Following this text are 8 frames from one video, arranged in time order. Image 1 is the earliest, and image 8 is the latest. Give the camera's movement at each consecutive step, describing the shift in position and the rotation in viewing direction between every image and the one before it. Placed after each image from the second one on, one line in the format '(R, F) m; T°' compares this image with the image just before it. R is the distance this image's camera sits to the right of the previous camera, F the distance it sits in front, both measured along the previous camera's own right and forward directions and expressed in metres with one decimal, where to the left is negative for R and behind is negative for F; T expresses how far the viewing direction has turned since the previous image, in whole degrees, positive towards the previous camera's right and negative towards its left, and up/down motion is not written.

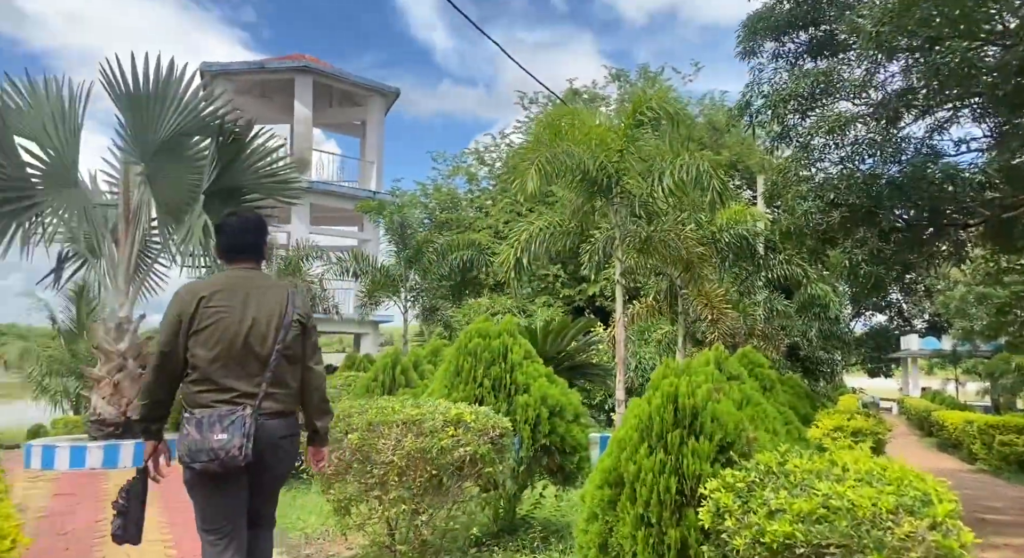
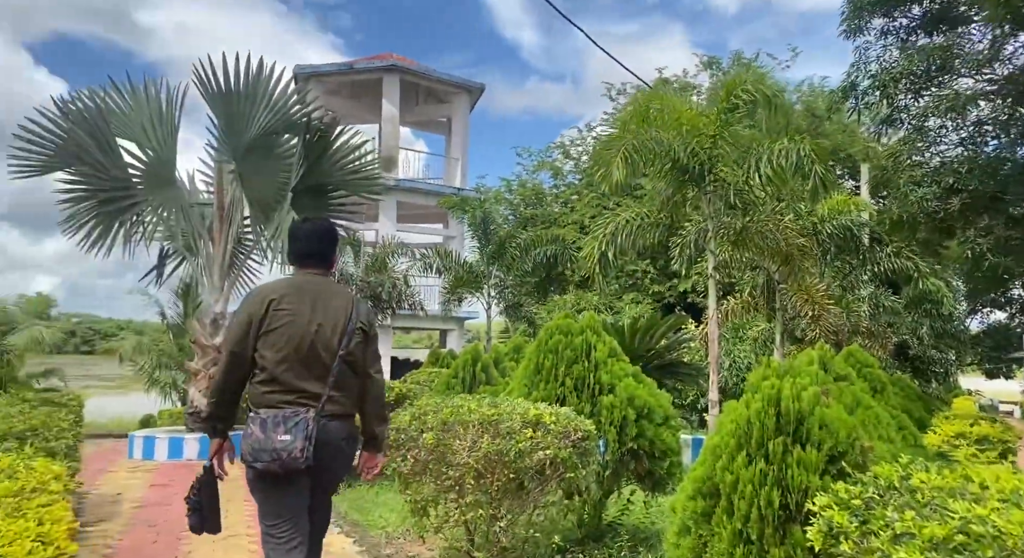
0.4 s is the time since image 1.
(0.0, +0.2) m; -7°
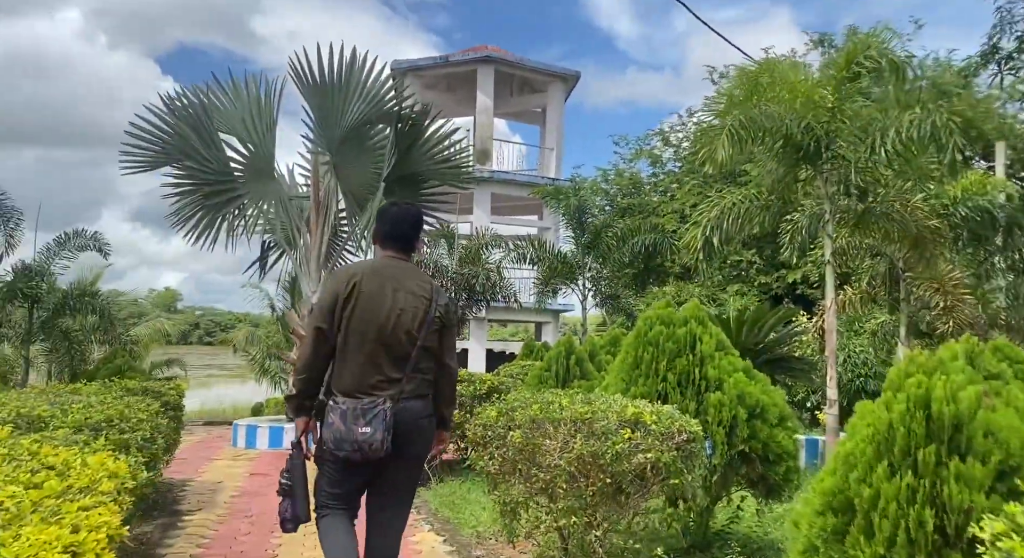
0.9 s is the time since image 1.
(0.0, +0.3) m; -8°
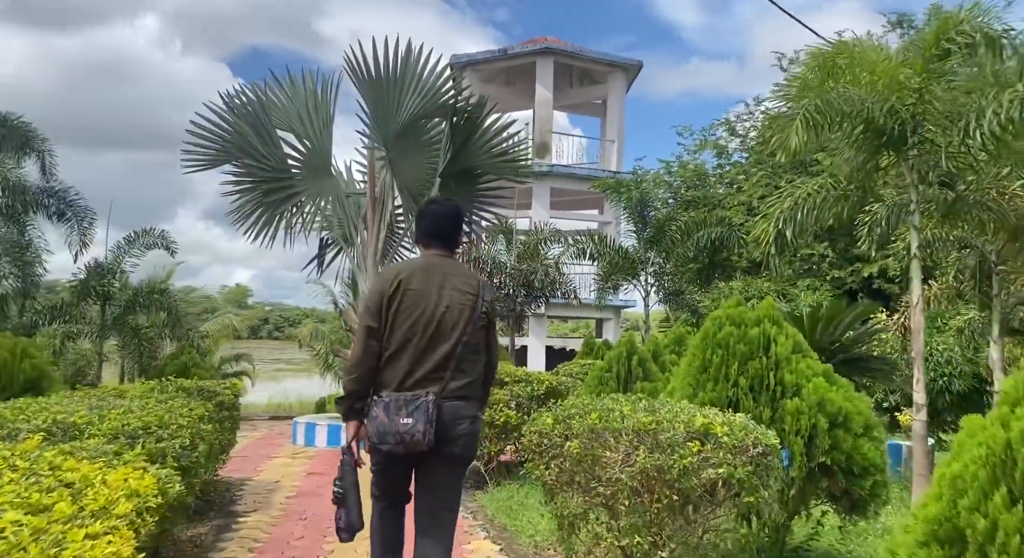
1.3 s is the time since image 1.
(0.0, +0.2) m; -5°
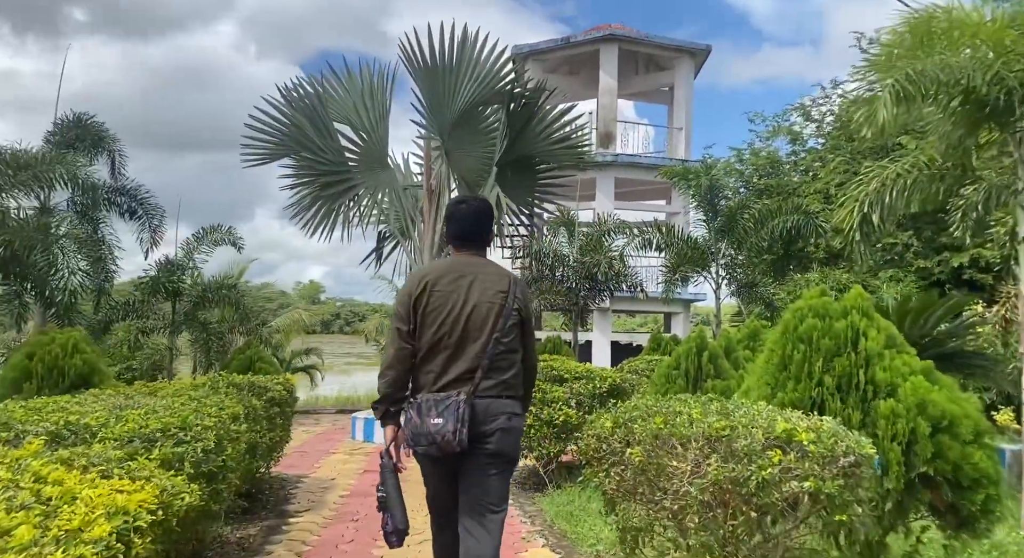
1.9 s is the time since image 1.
(+0.1, +0.3) m; -5°
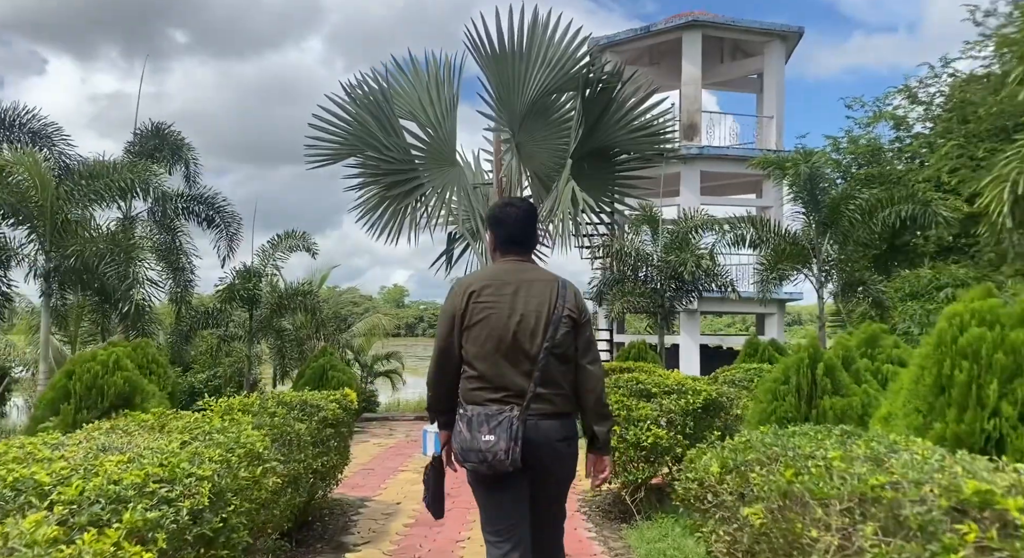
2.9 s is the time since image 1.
(0.0, +0.6) m; -6°
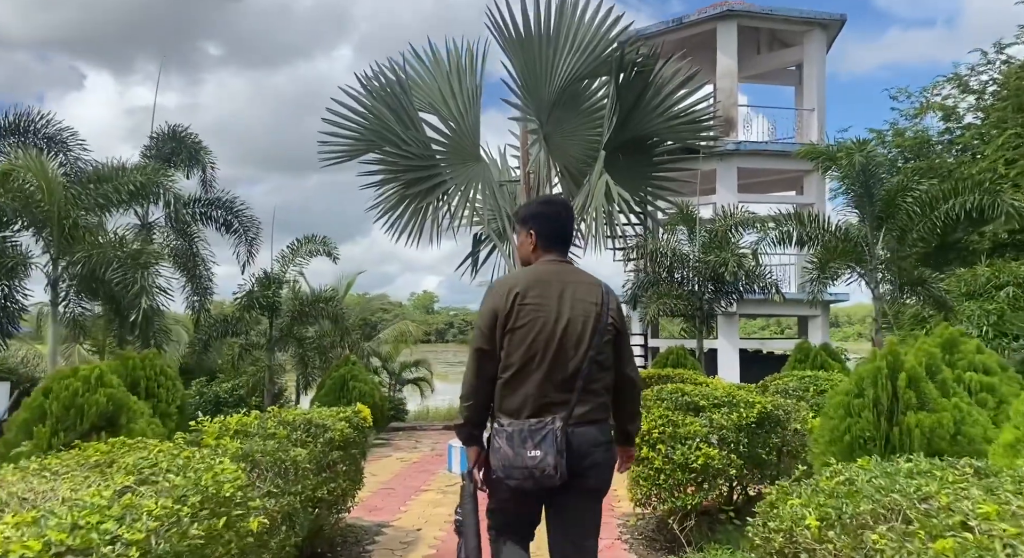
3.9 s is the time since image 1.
(0.0, +0.5) m; -2°
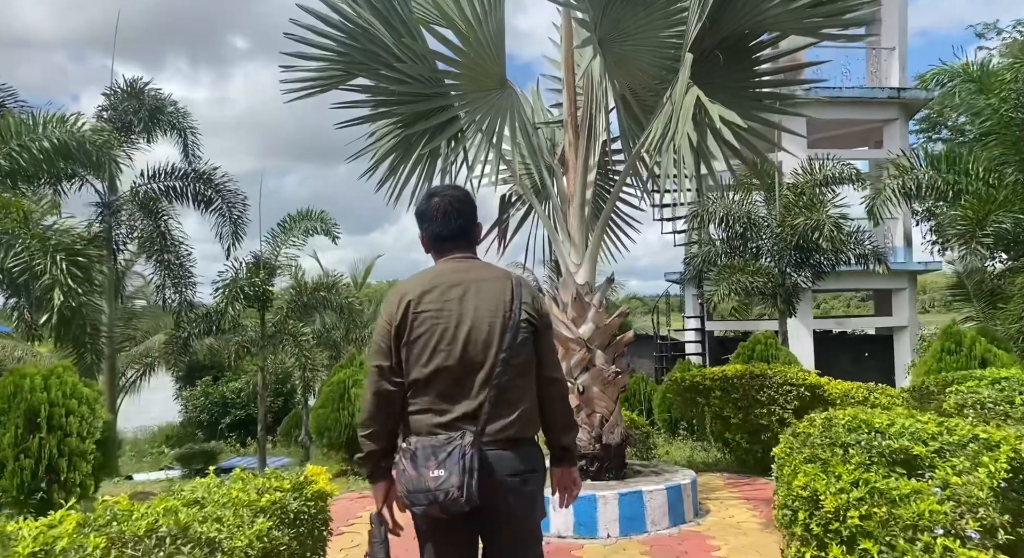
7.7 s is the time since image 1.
(-0.1, +2.1) m; -2°
